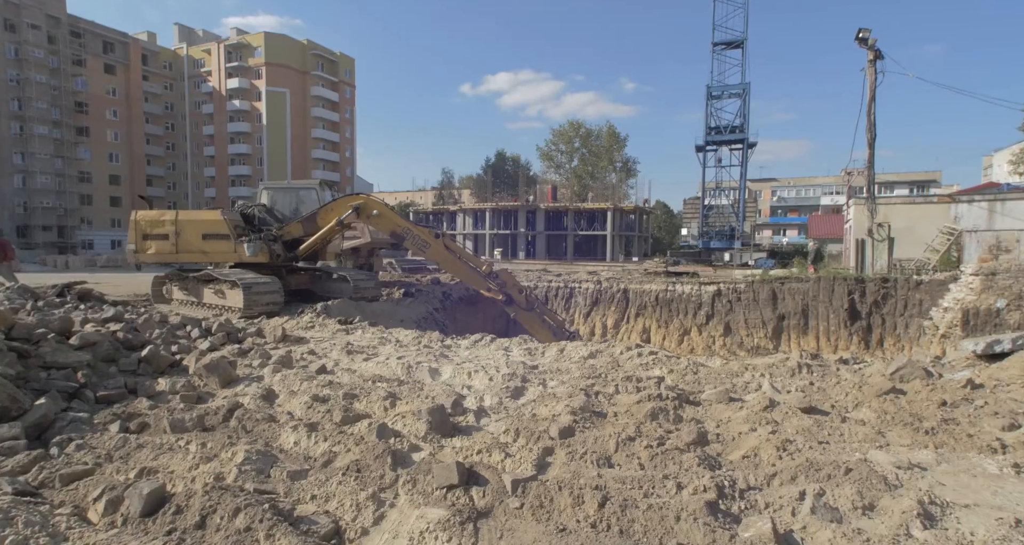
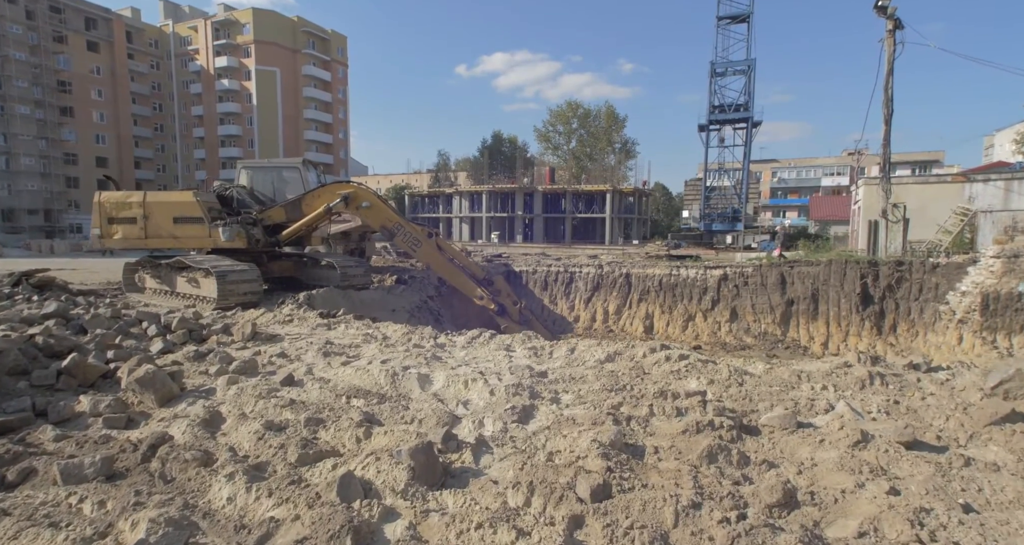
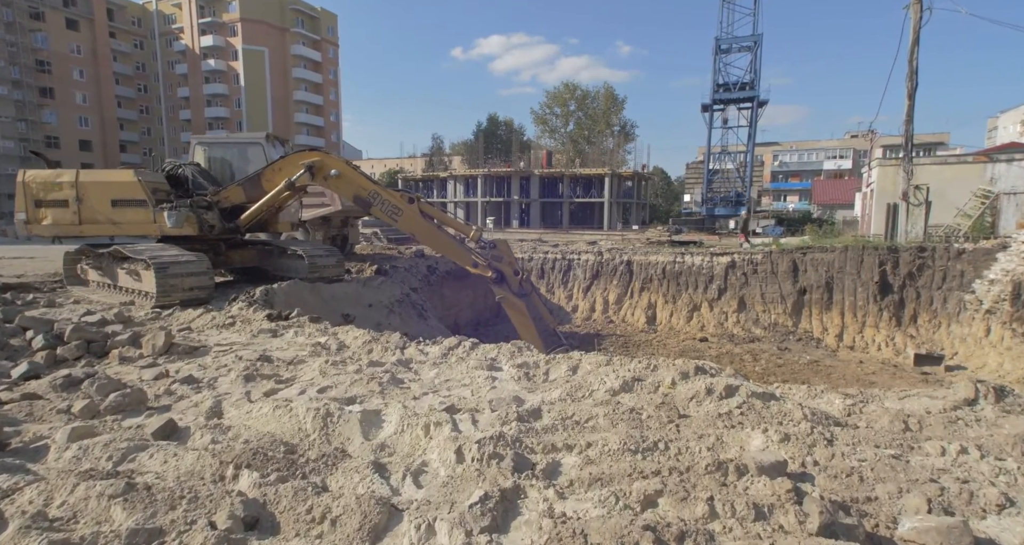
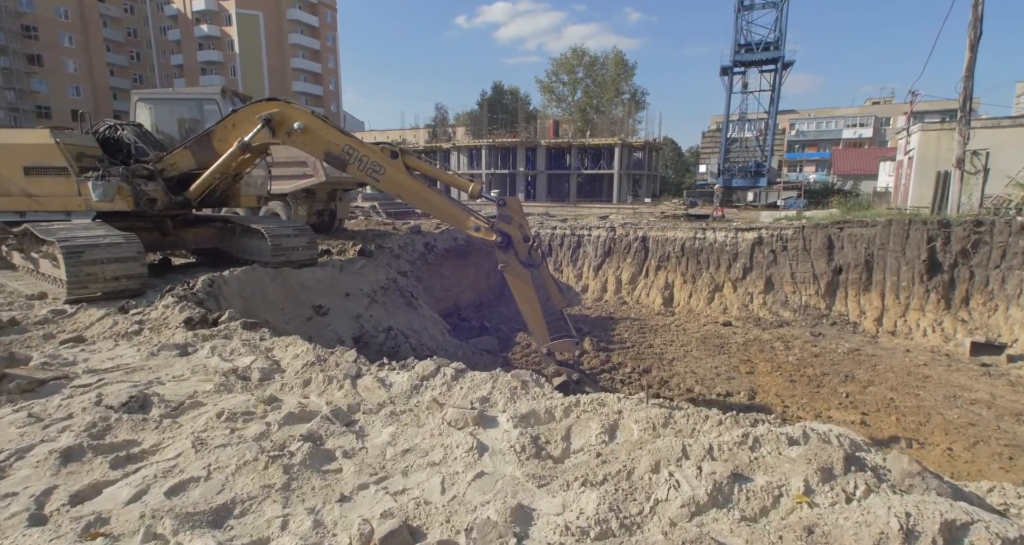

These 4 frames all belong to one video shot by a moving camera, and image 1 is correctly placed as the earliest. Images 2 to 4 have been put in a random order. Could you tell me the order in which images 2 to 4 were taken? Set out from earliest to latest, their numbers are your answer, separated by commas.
2, 3, 4
